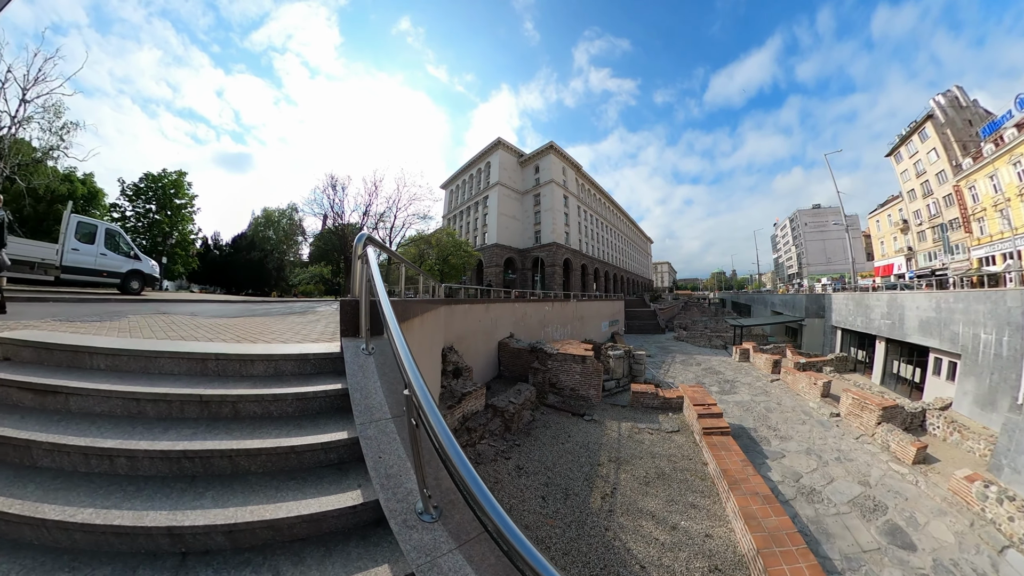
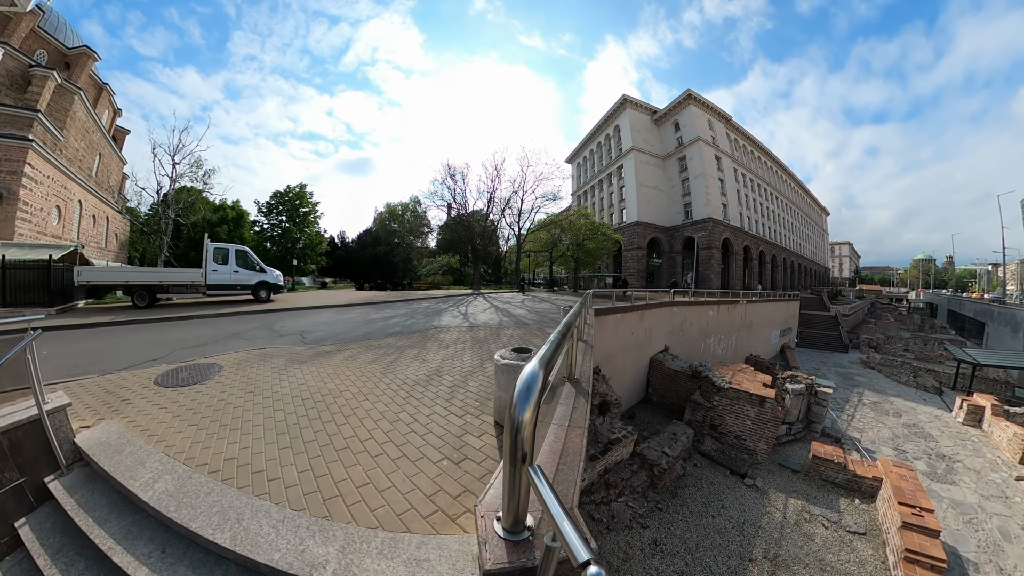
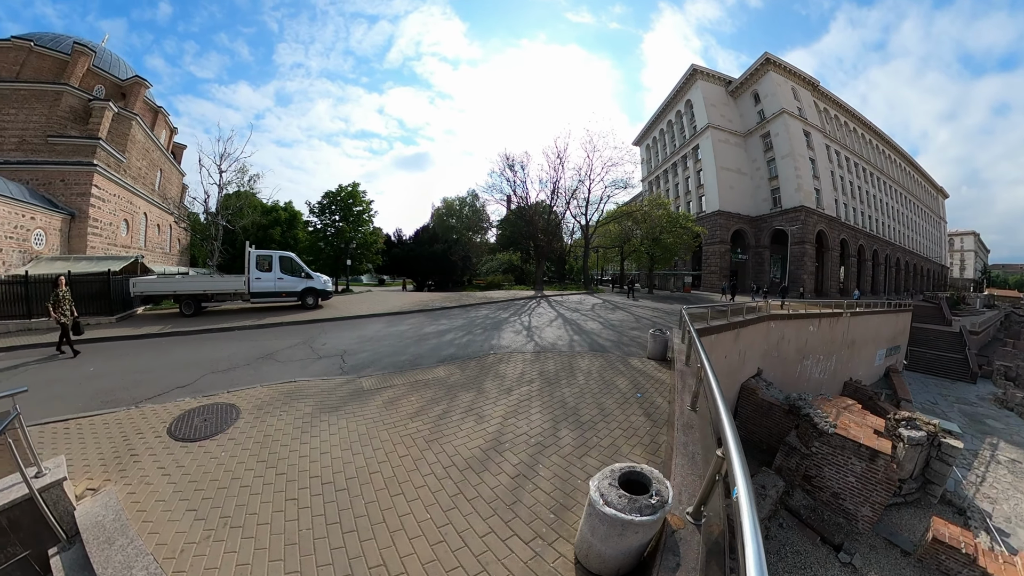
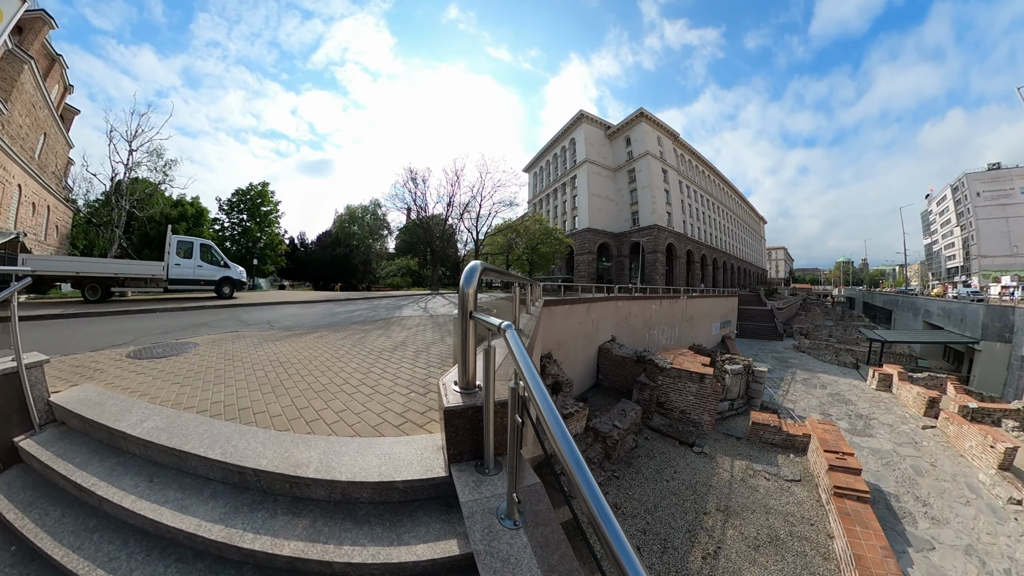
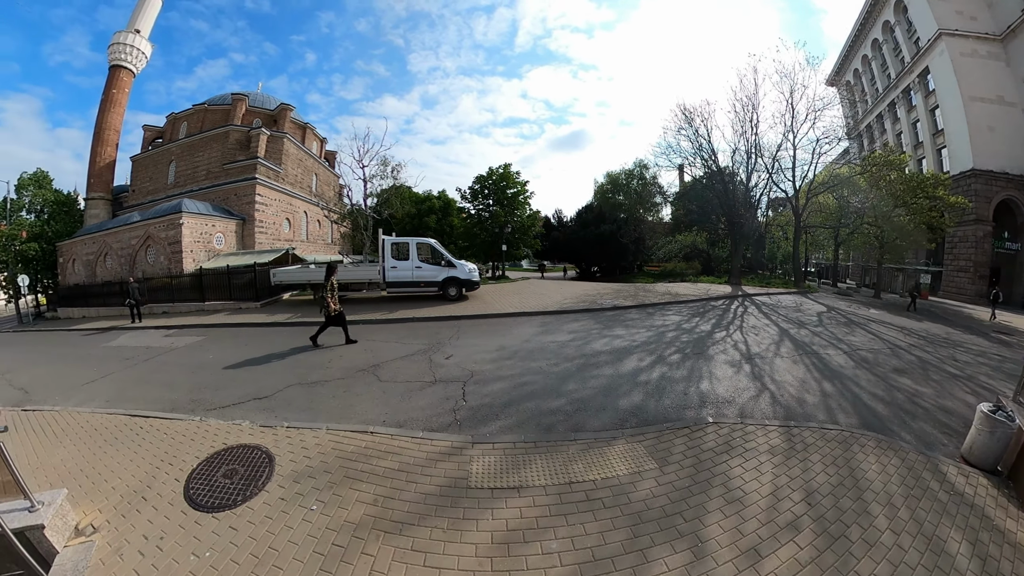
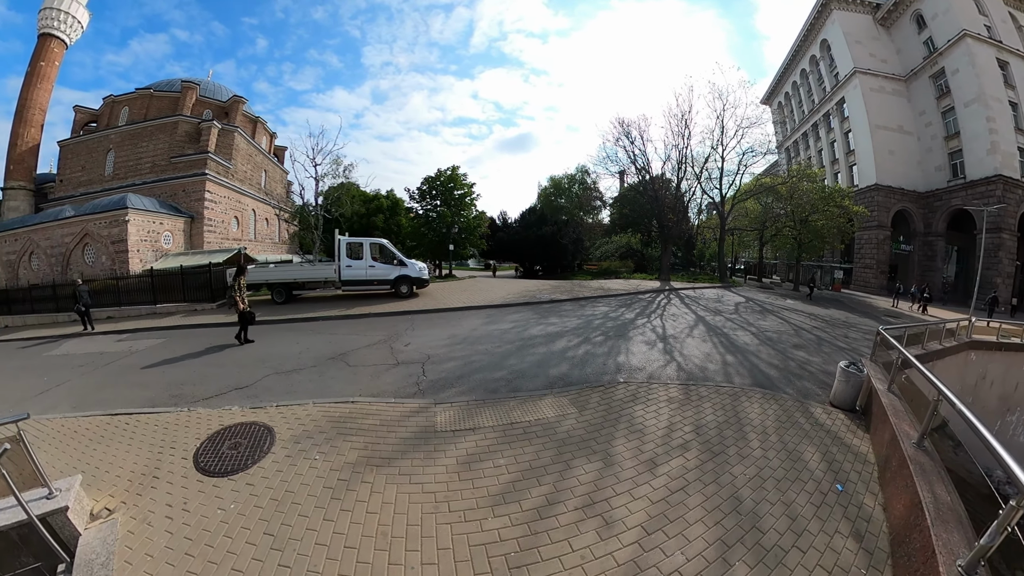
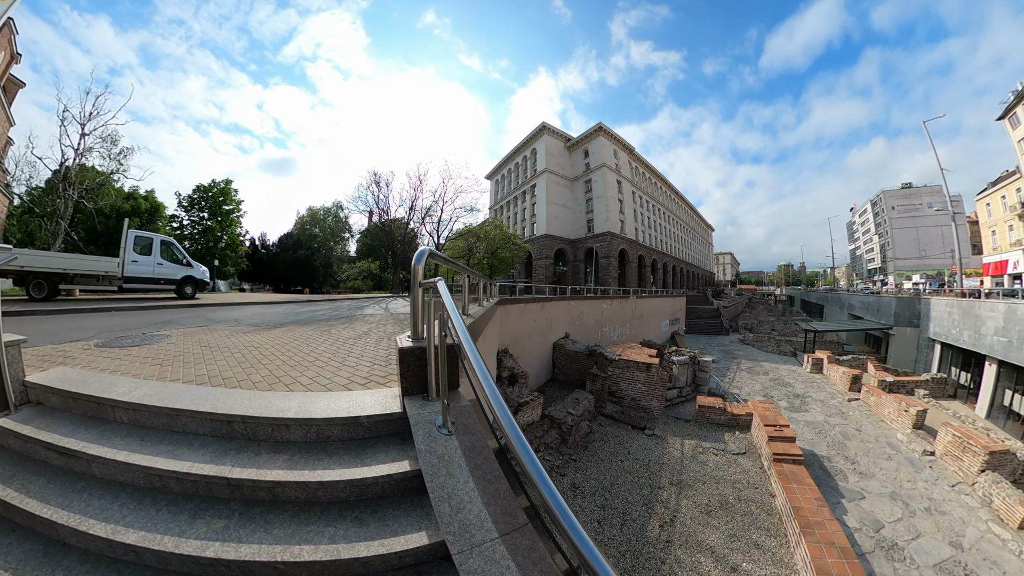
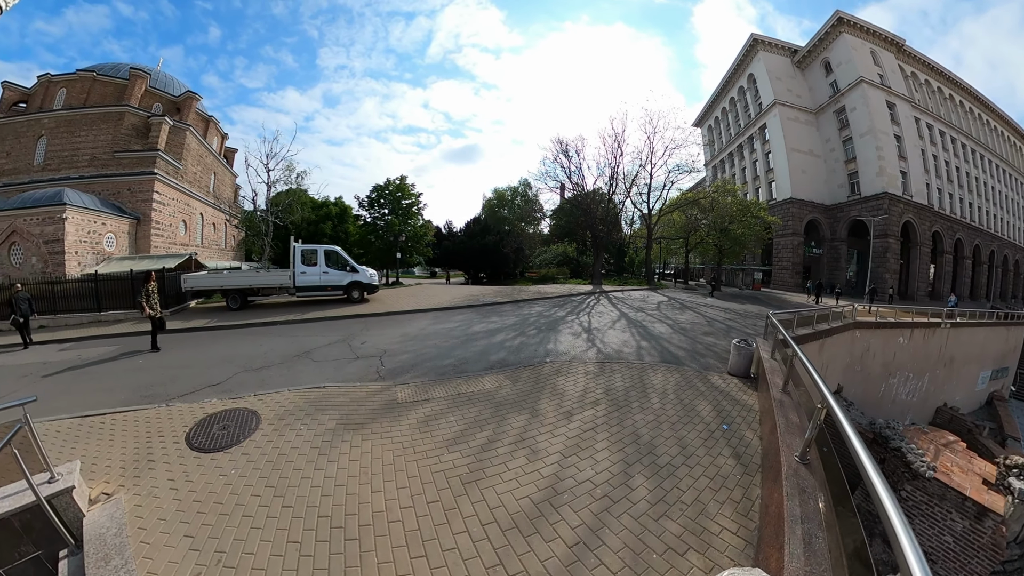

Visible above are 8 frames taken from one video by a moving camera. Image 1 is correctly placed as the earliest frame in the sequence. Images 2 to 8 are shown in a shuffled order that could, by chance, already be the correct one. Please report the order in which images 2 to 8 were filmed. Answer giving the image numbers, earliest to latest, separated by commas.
7, 4, 2, 3, 8, 6, 5
